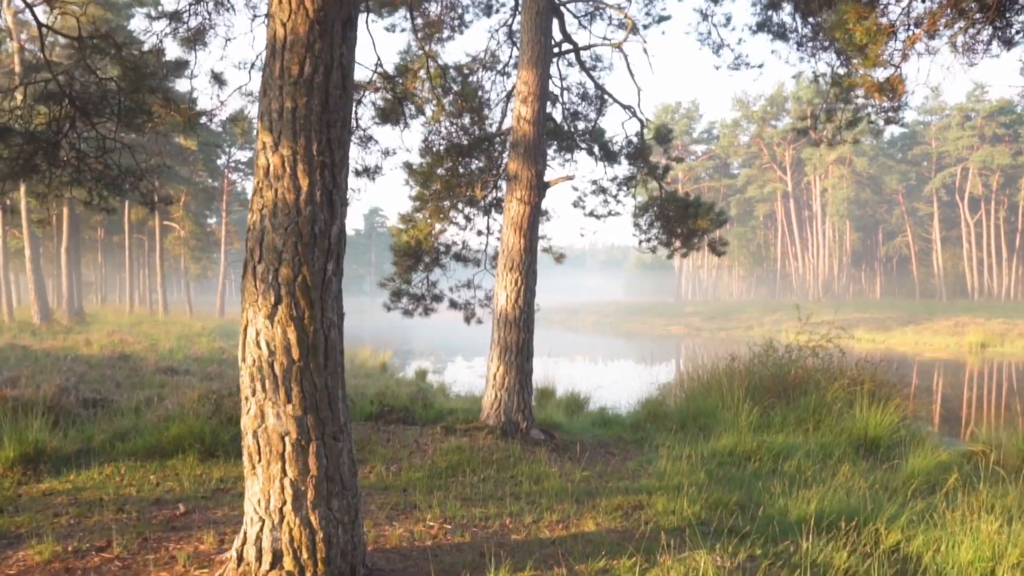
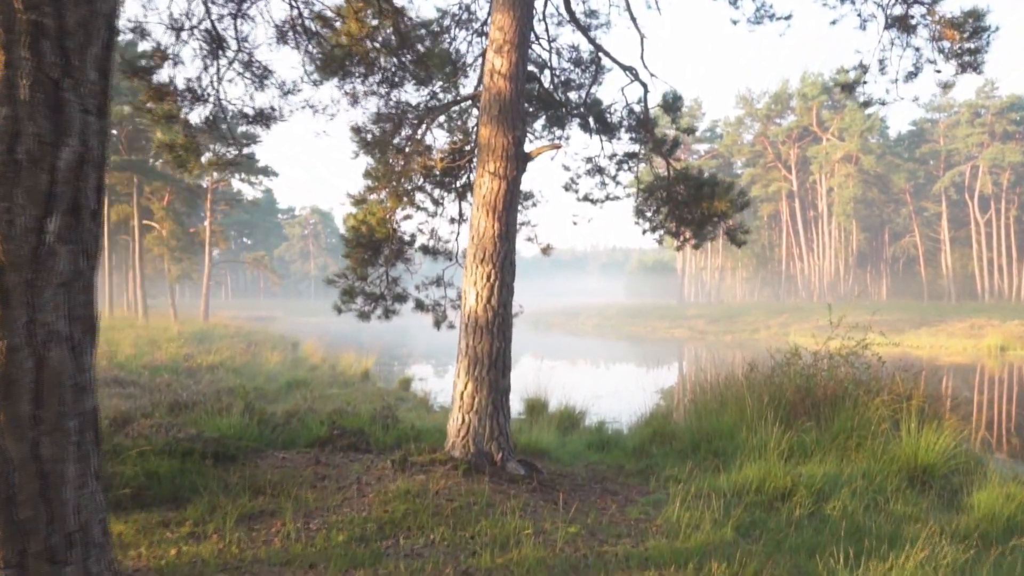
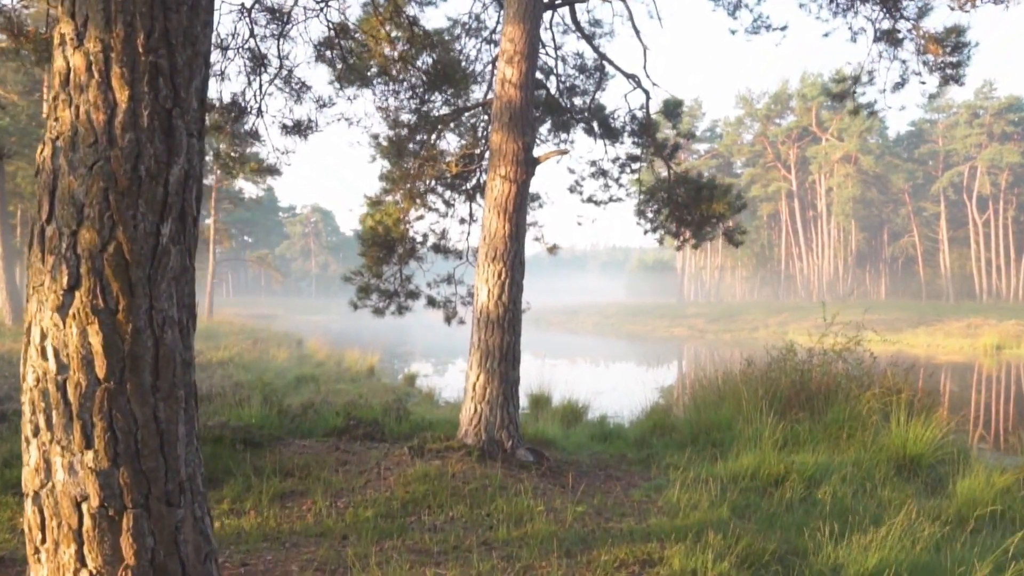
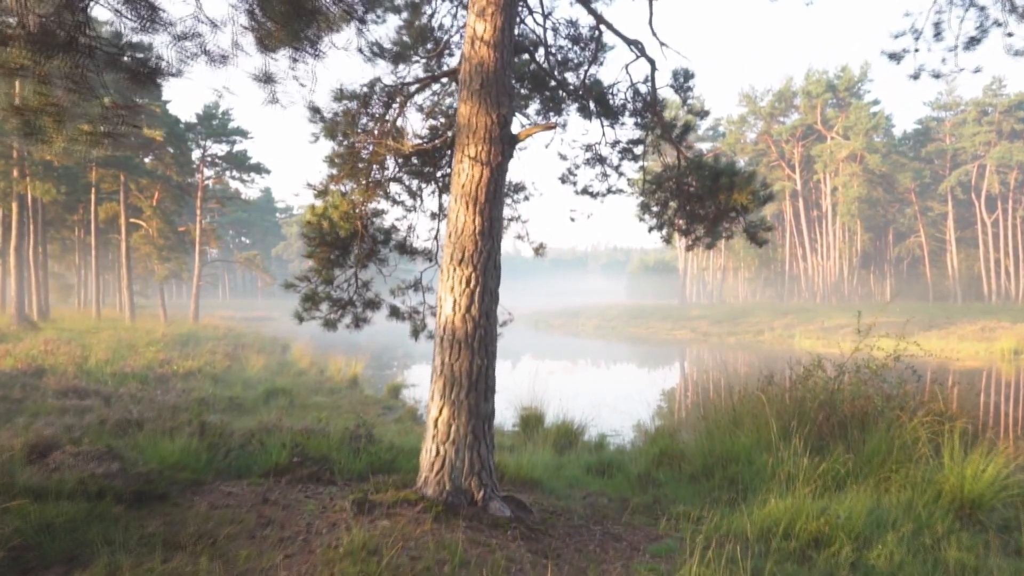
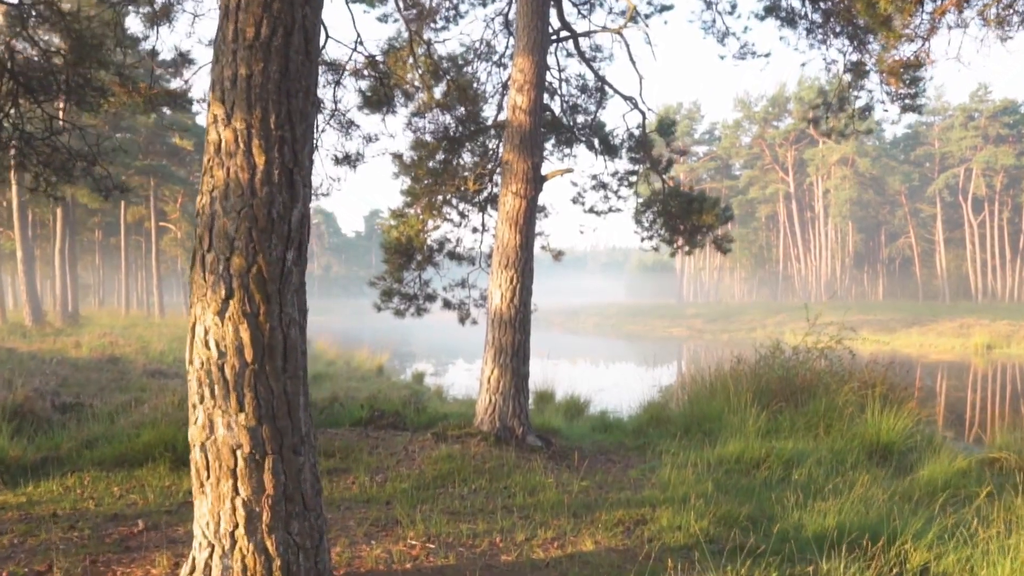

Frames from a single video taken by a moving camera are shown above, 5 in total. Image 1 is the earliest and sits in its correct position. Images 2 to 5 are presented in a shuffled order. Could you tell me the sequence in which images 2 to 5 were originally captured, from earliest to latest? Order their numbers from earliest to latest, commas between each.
5, 3, 2, 4
